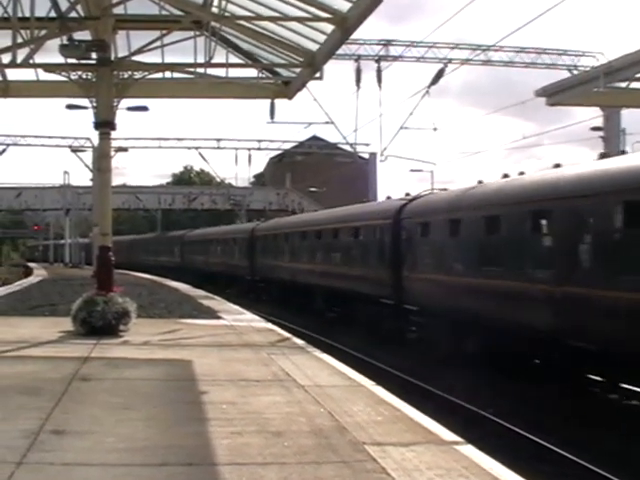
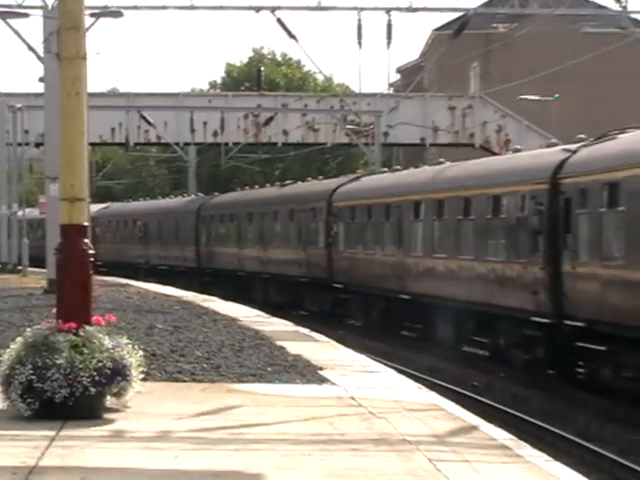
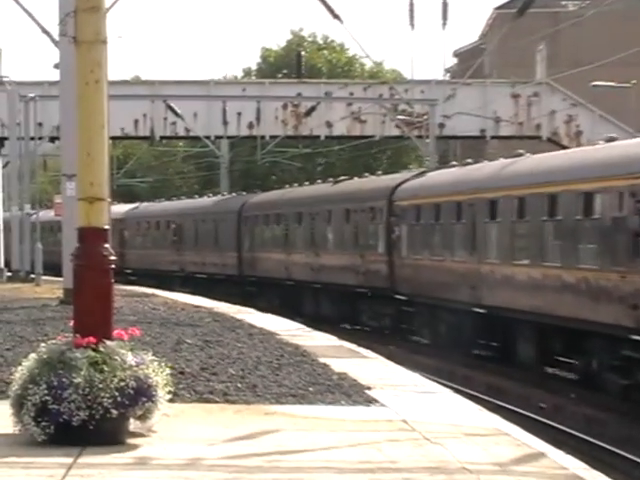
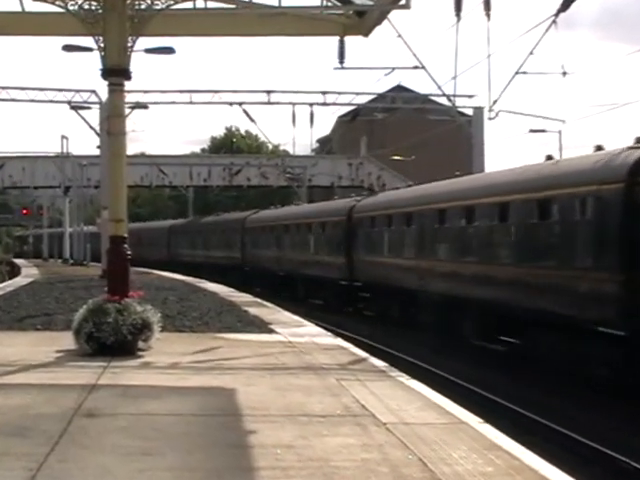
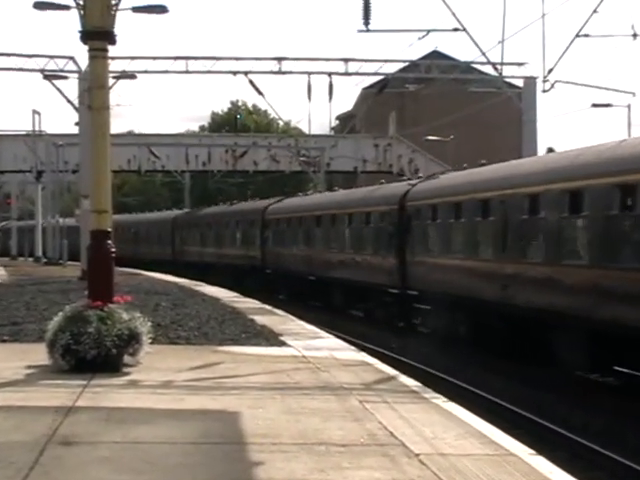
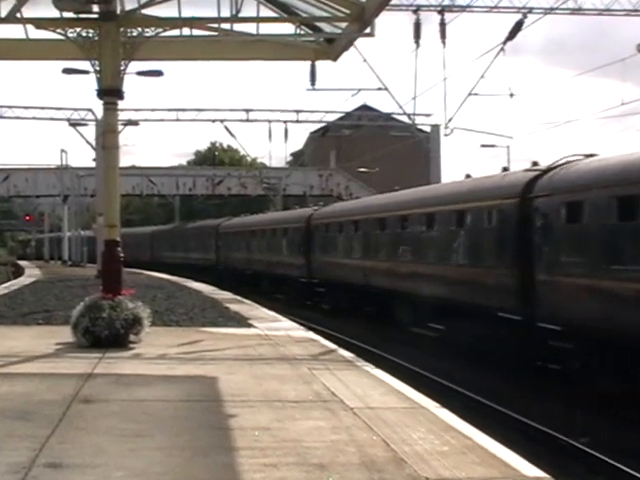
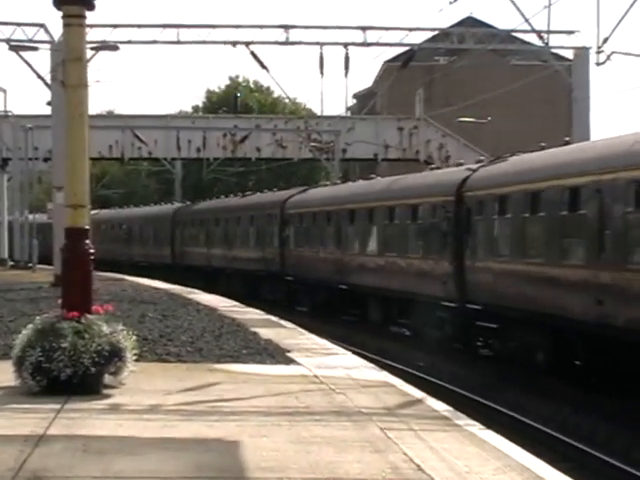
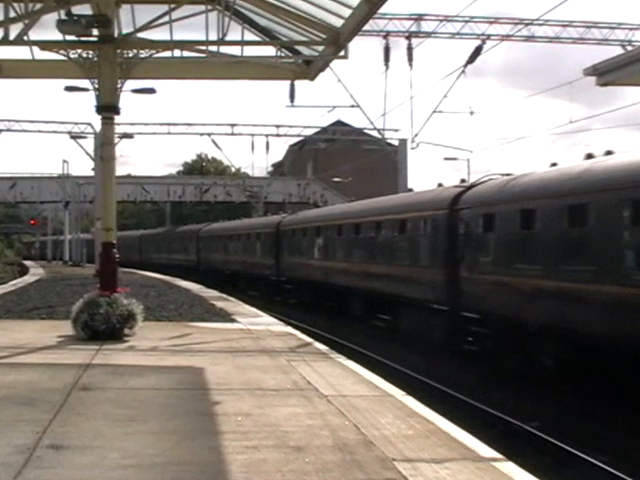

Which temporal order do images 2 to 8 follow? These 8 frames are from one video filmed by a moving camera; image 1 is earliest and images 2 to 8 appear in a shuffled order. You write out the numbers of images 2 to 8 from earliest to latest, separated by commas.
8, 6, 4, 5, 7, 2, 3
